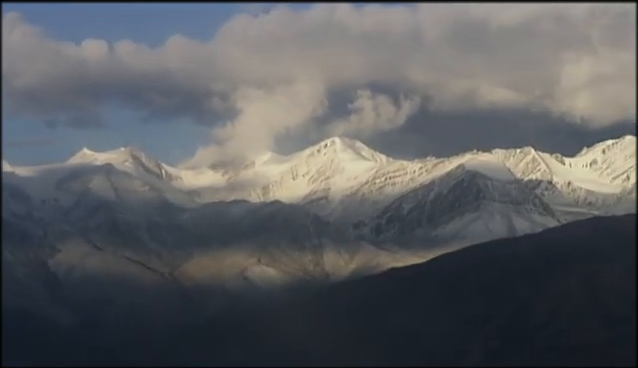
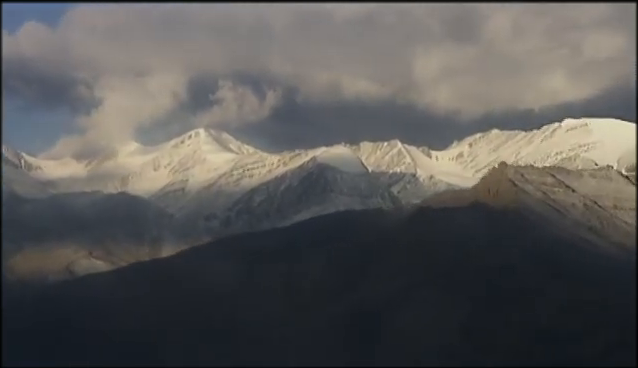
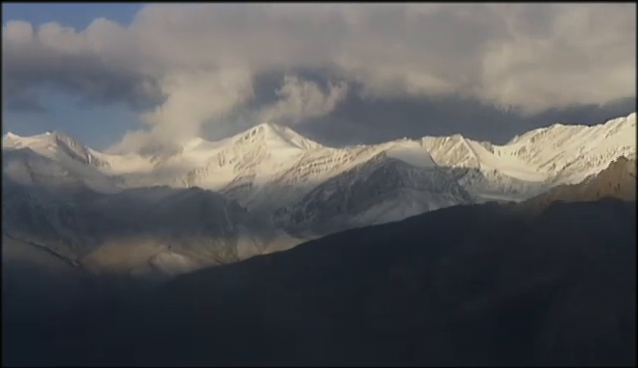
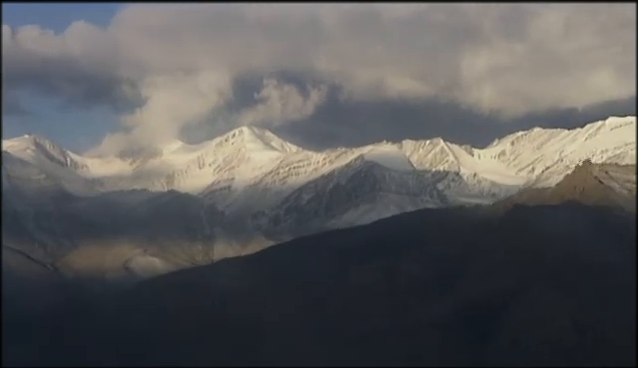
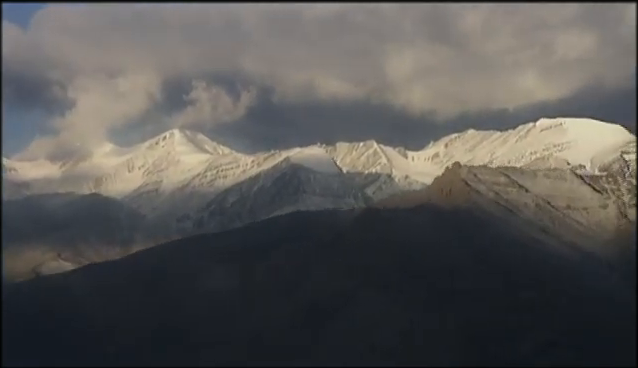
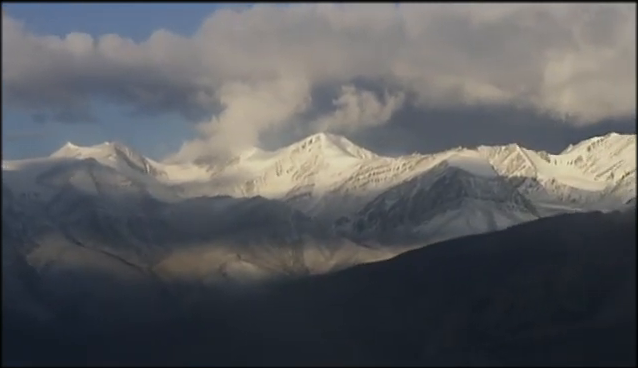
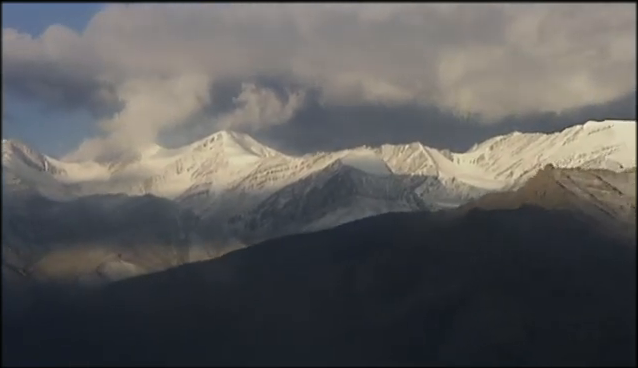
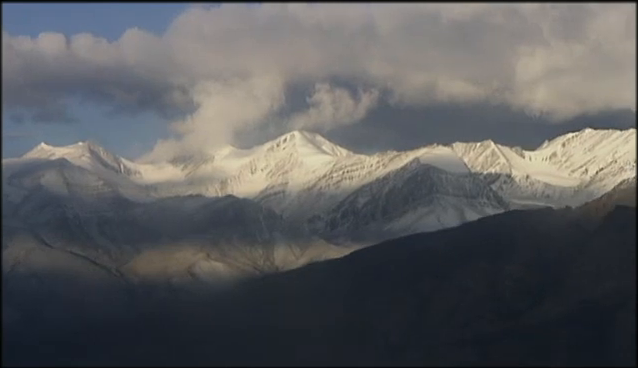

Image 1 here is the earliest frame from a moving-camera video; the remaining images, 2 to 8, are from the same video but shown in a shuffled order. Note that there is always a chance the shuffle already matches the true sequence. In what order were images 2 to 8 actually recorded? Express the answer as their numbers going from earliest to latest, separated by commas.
6, 8, 3, 4, 7, 2, 5
